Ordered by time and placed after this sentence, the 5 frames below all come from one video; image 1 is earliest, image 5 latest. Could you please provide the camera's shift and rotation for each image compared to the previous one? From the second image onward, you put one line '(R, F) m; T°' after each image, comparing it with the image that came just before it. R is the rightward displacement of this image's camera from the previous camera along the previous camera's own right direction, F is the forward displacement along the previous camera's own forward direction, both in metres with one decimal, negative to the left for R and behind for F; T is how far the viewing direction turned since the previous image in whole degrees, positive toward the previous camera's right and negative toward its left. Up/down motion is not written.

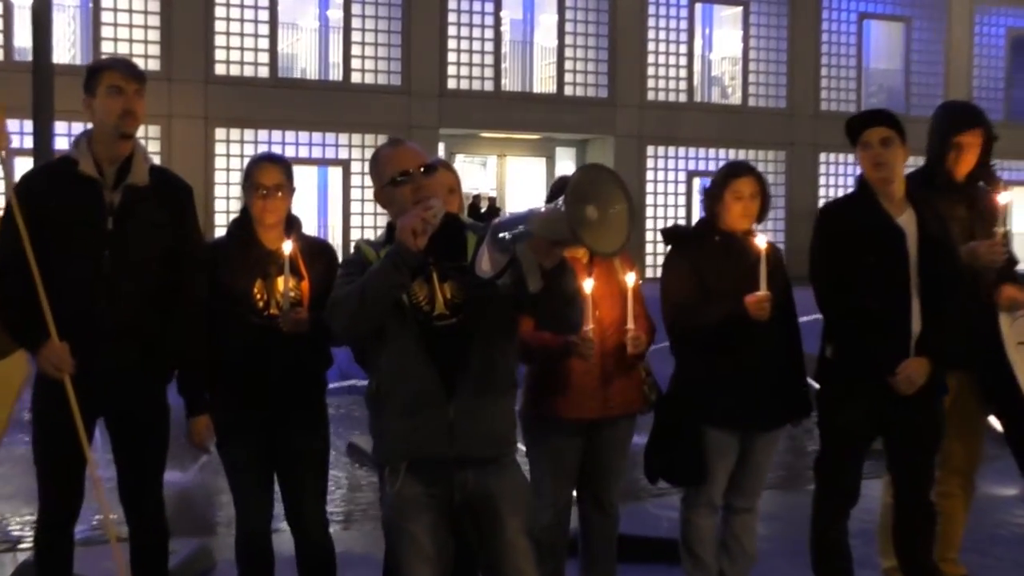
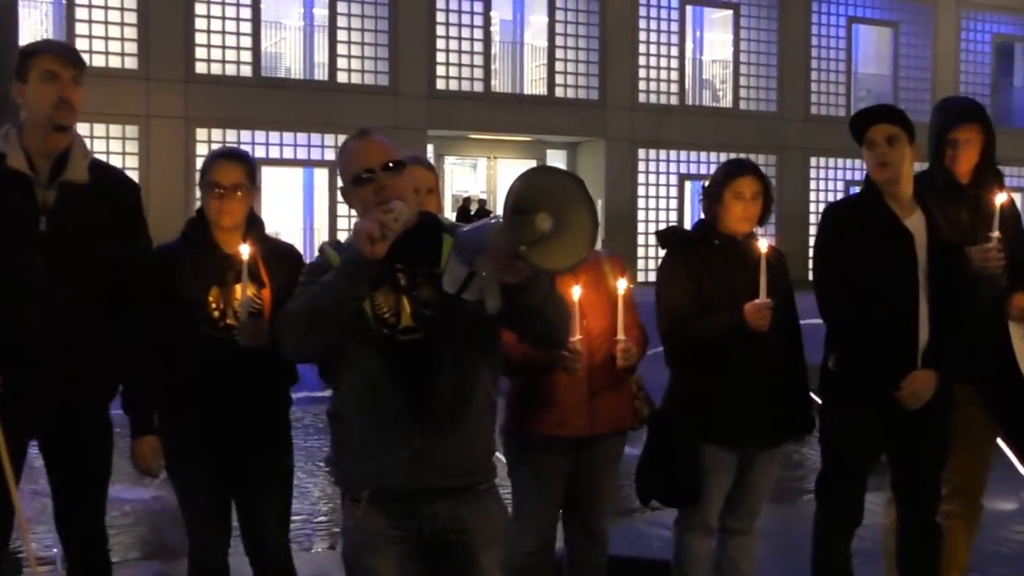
(0.0, +0.4) m; 0°
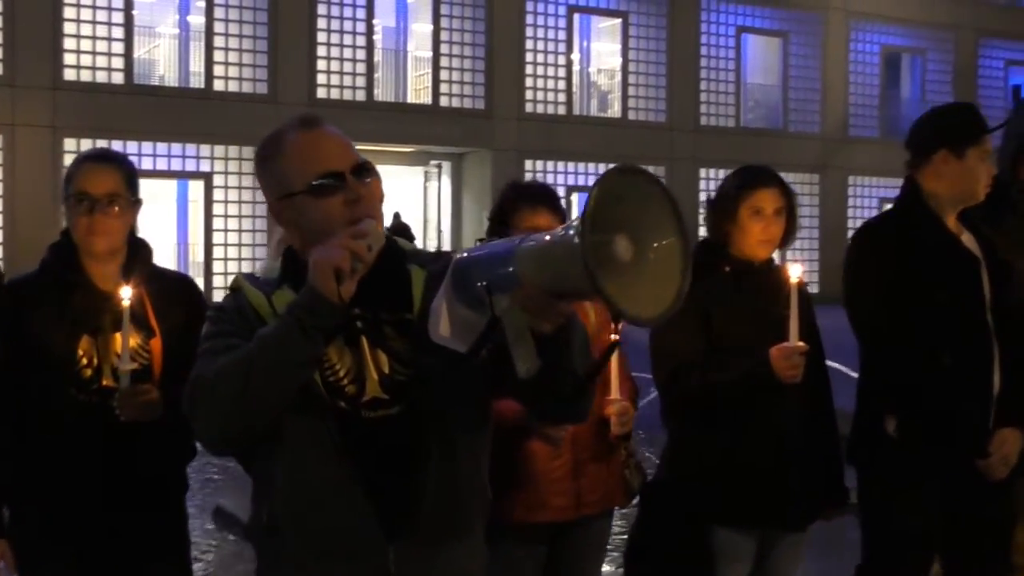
(-0.3, +1.0) m; +6°
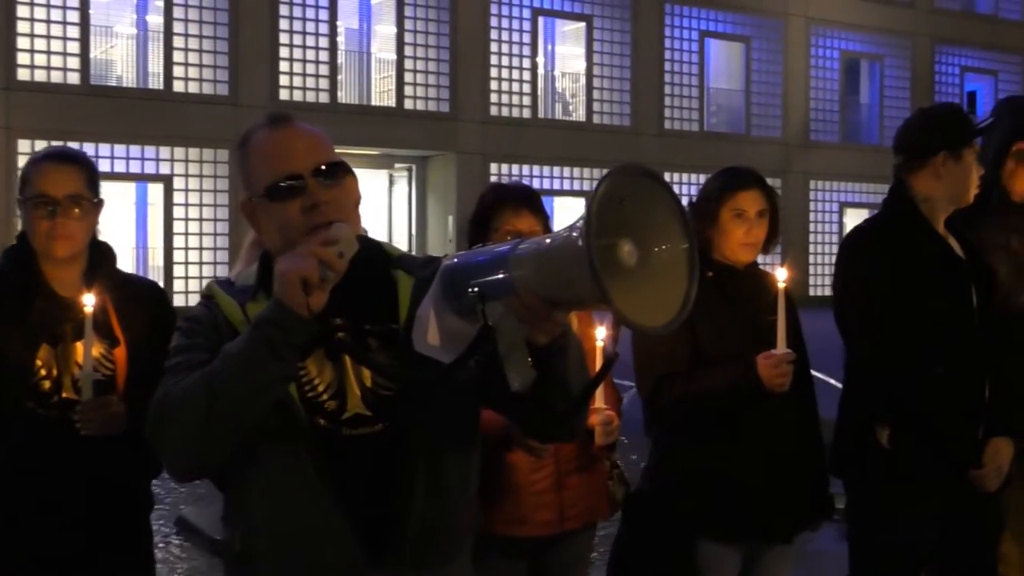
(-0.1, +0.1) m; +2°
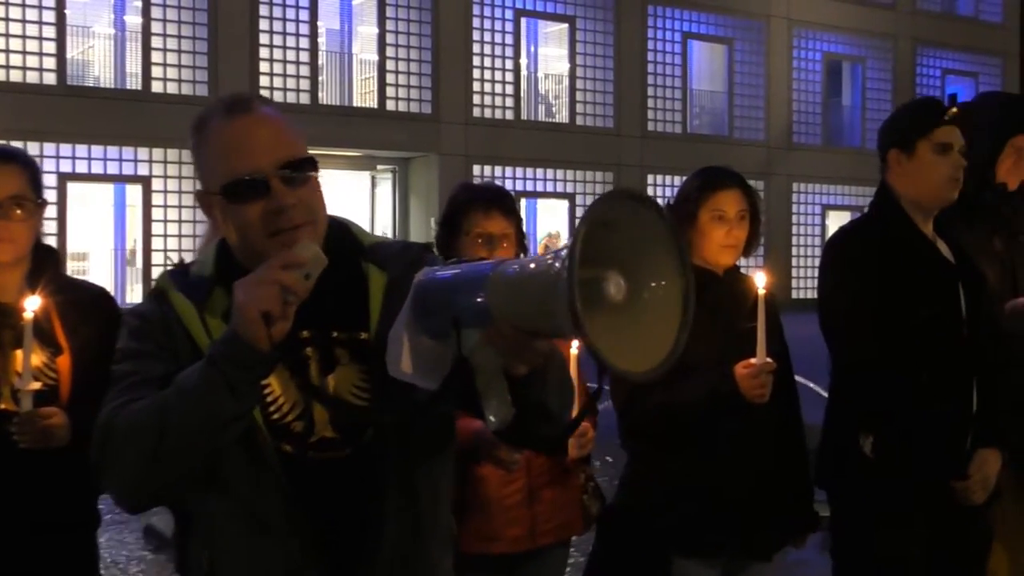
(0.0, +0.2) m; +1°
